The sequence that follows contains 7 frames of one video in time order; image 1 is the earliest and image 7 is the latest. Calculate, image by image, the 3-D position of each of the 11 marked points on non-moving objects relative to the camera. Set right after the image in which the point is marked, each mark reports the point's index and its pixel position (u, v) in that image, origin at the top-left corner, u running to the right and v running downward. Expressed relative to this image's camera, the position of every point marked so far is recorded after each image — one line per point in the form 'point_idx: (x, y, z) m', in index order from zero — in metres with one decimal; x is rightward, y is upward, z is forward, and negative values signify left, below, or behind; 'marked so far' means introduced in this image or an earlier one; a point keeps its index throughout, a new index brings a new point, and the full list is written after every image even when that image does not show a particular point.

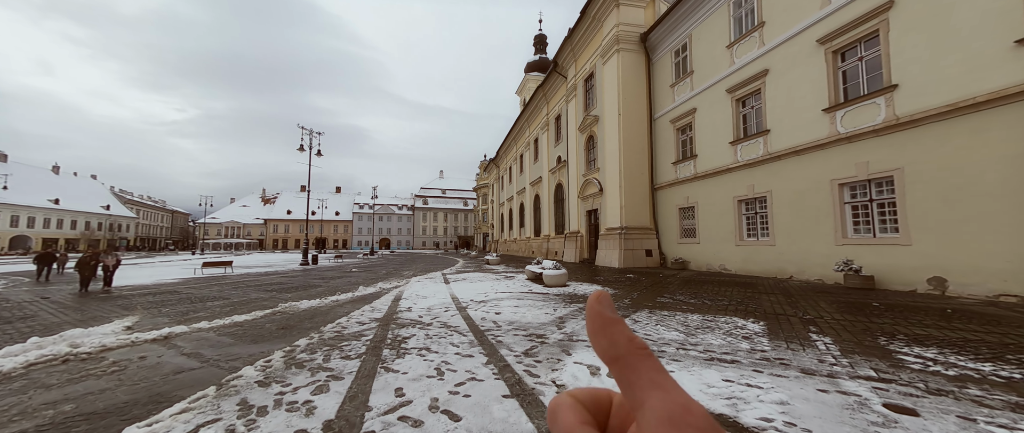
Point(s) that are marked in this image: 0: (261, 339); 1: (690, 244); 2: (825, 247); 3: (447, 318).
0: (-3.6, -1.8, +4.7) m
1: (+7.8, -1.2, +14.3) m
2: (+8.7, -0.8, +9.2) m
3: (-1.2, -1.8, +5.9) m
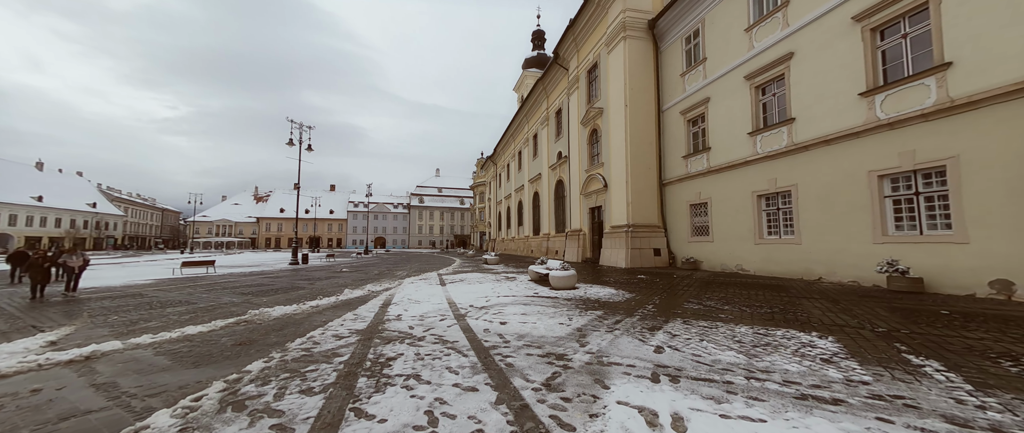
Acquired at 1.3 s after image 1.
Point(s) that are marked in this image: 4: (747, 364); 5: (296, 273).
0: (-3.5, -1.7, +3.7) m
1: (+7.8, -1.1, +13.4) m
2: (+8.8, -0.7, +8.3) m
3: (-1.0, -1.7, +4.9) m
4: (+2.3, -1.5, +3.2) m
5: (-11.4, -3.0, +17.3) m
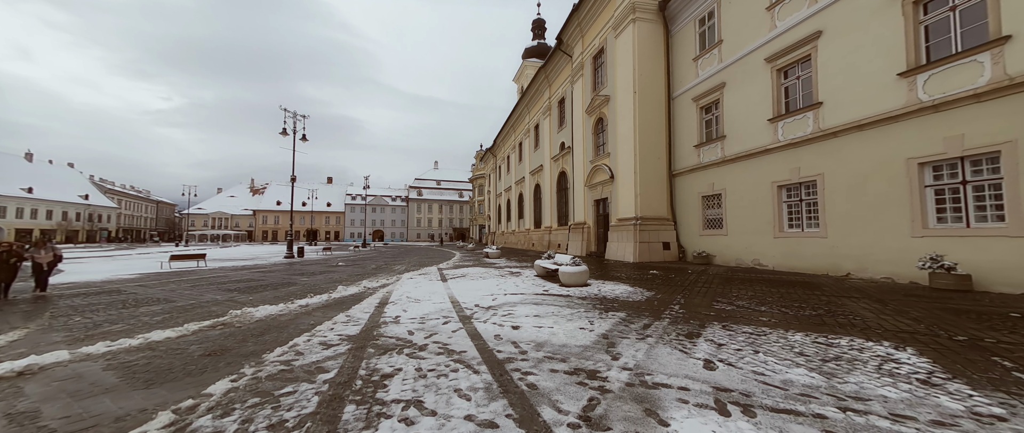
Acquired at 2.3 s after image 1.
0: (-3.3, -1.5, +3.1) m
1: (+7.9, -0.8, +12.8) m
2: (+9.0, -0.5, +7.7) m
3: (-0.9, -1.6, +4.3) m
4: (+2.5, -1.4, +2.6) m
5: (-11.3, -2.6, +16.6) m
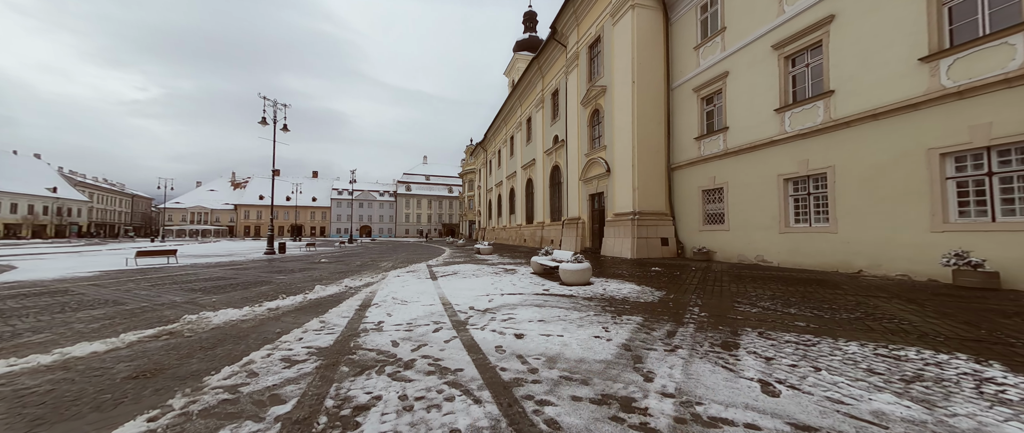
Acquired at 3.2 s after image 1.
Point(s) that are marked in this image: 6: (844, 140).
0: (-3.2, -1.4, +2.3) m
1: (+7.7, -0.6, +12.3) m
2: (+8.9, -0.4, +7.3) m
3: (-0.8, -1.4, +3.6) m
4: (+2.6, -1.3, +2.0) m
5: (-11.6, -2.3, +15.6) m
6: (+8.7, +2.0, +8.6) m
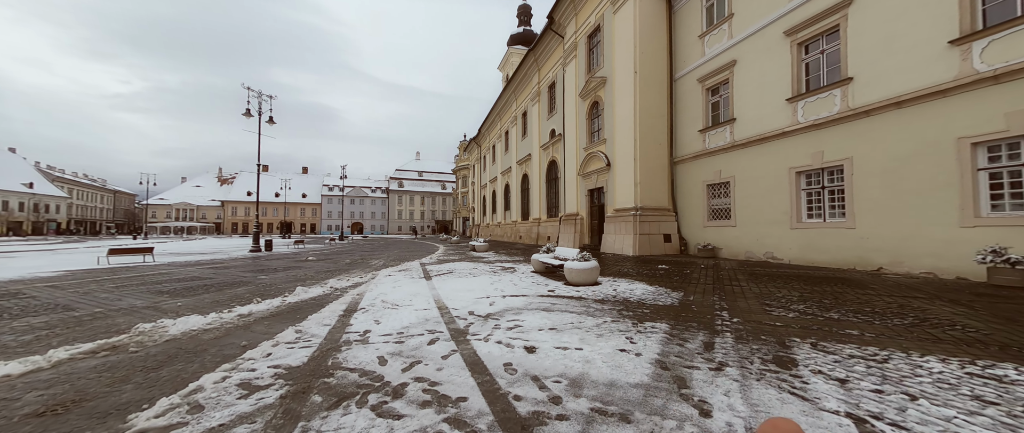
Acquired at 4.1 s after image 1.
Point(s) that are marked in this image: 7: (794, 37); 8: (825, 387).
0: (-3.1, -1.3, +1.6) m
1: (+7.6, -0.4, +11.9) m
2: (+9.0, -0.3, +6.9) m
3: (-0.7, -1.4, +3.0) m
4: (+2.8, -1.2, +1.5) m
5: (-11.7, -2.1, +14.7) m
6: (+8.8, +2.1, +8.2) m
7: (+8.5, +5.4, +9.8) m
8: (+2.3, -1.2, +2.4) m
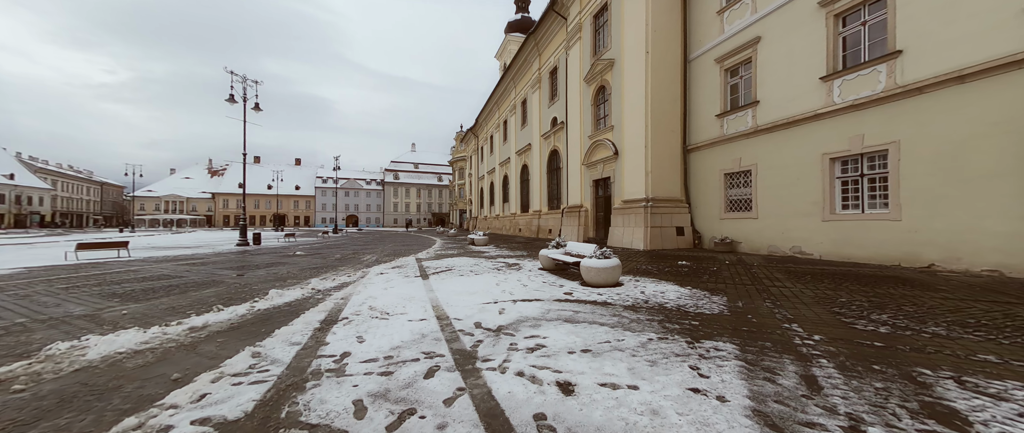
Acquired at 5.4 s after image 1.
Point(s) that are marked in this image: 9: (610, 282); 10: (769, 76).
0: (-2.9, -1.3, +0.7) m
1: (+7.8, -0.1, +11.0) m
2: (+9.1, -0.1, +6.0) m
3: (-0.5, -1.3, +2.0) m
4: (+3.0, -1.1, +0.6) m
5: (-11.6, -1.8, +13.7) m
6: (+8.9, +2.4, +7.3) m
7: (+8.6, +5.6, +8.8) m
8: (+2.5, -1.2, +1.5) m
9: (+1.8, -1.2, +6.1) m
10: (+8.1, +4.4, +10.3) m
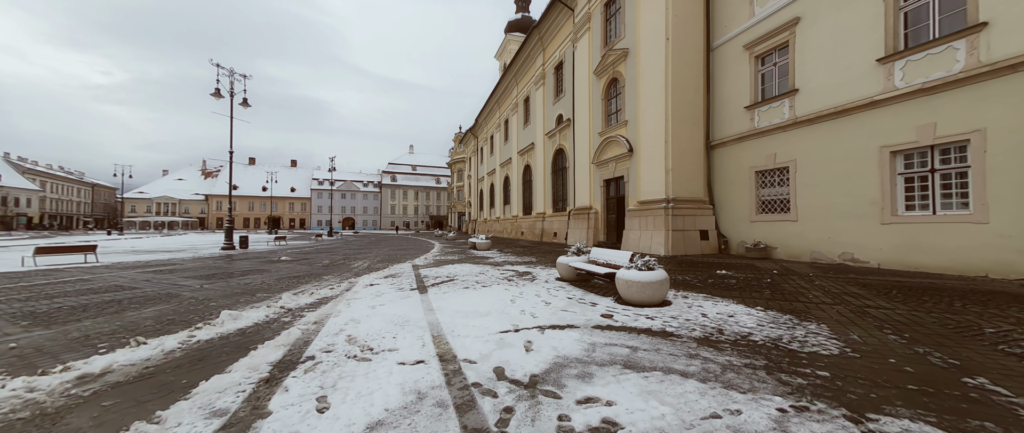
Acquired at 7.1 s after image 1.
0: (-2.5, -1.3, -0.6) m
1: (+8.0, -0.2, +9.8) m
2: (+9.4, -0.1, +4.9) m
3: (-0.2, -1.2, +0.8) m
4: (+3.3, -1.1, -0.7) m
5: (-11.4, -1.8, +12.4) m
6: (+9.2, +2.3, +6.1) m
7: (+8.9, +5.5, +7.7) m
8: (+2.8, -1.1, +0.3) m
9: (+2.1, -1.2, +4.8) m
10: (+8.3, +4.4, +9.1) m
